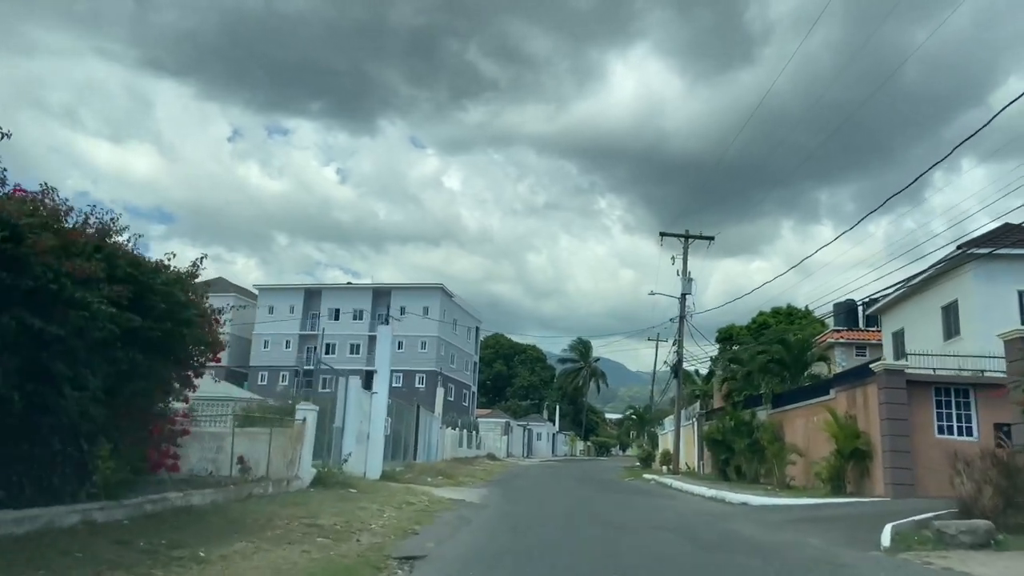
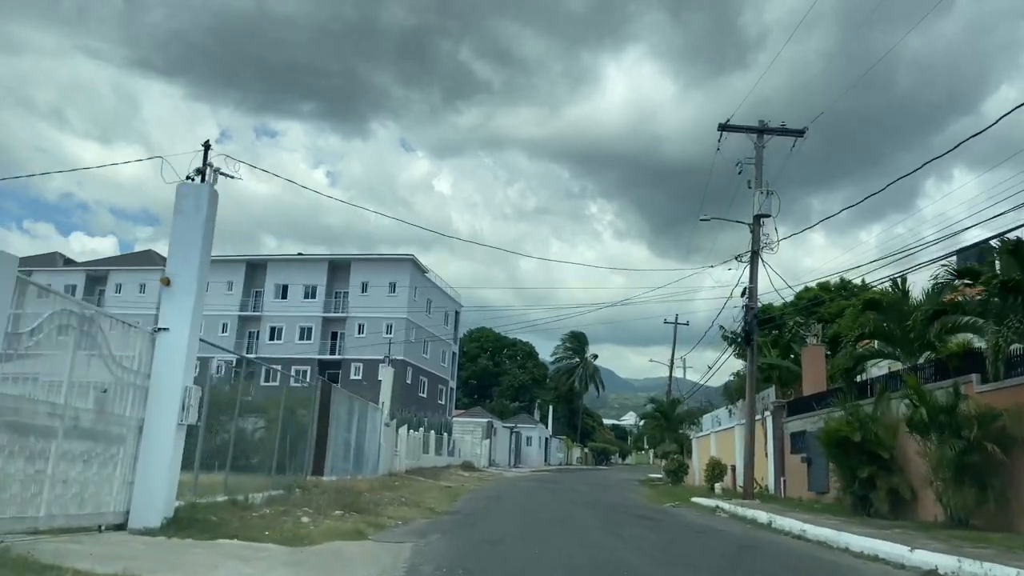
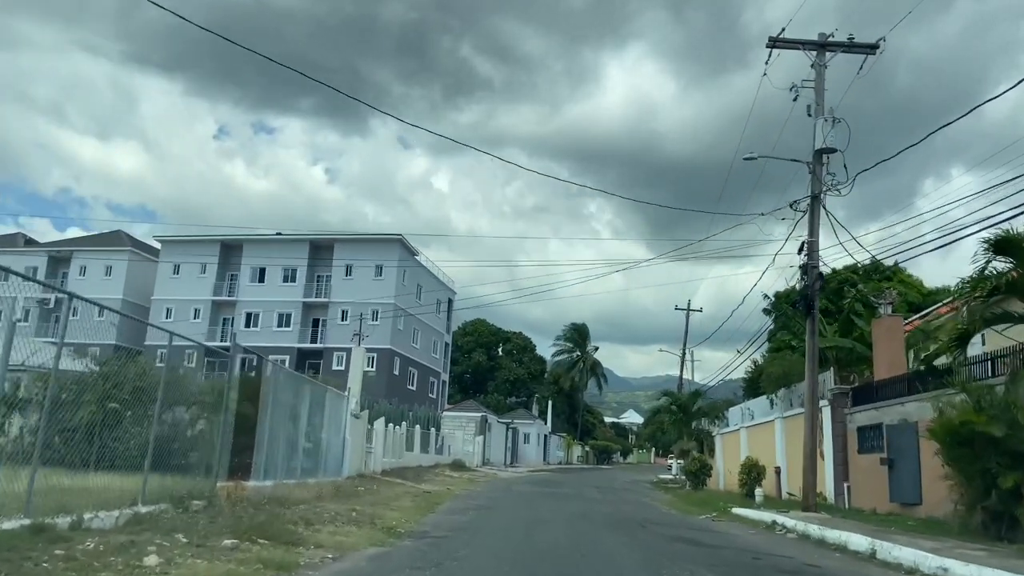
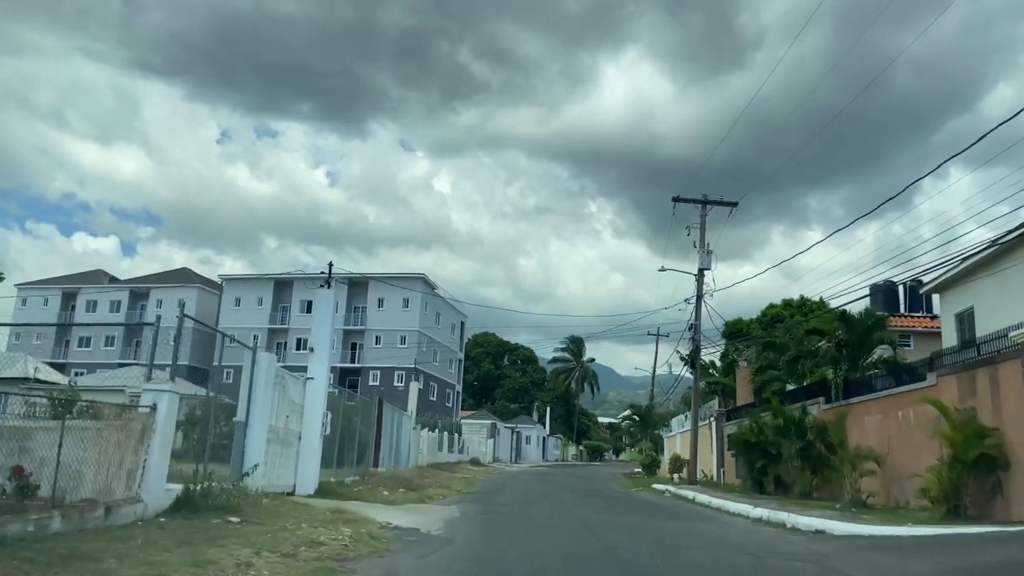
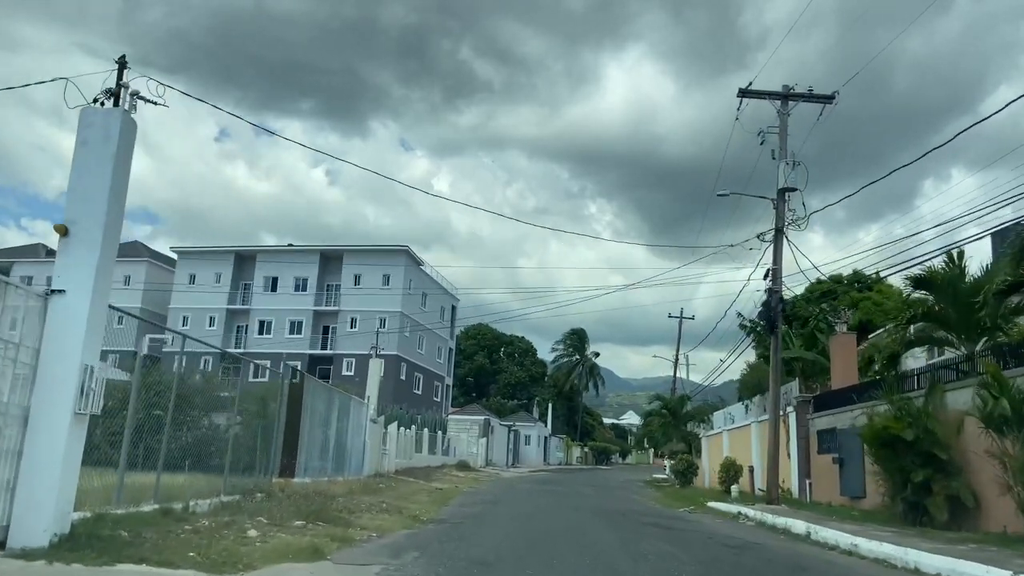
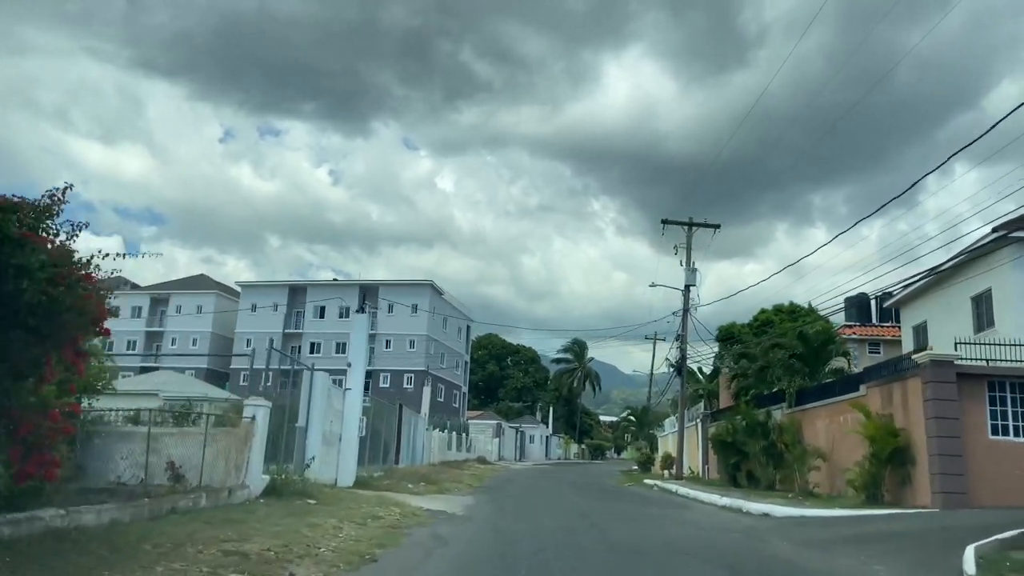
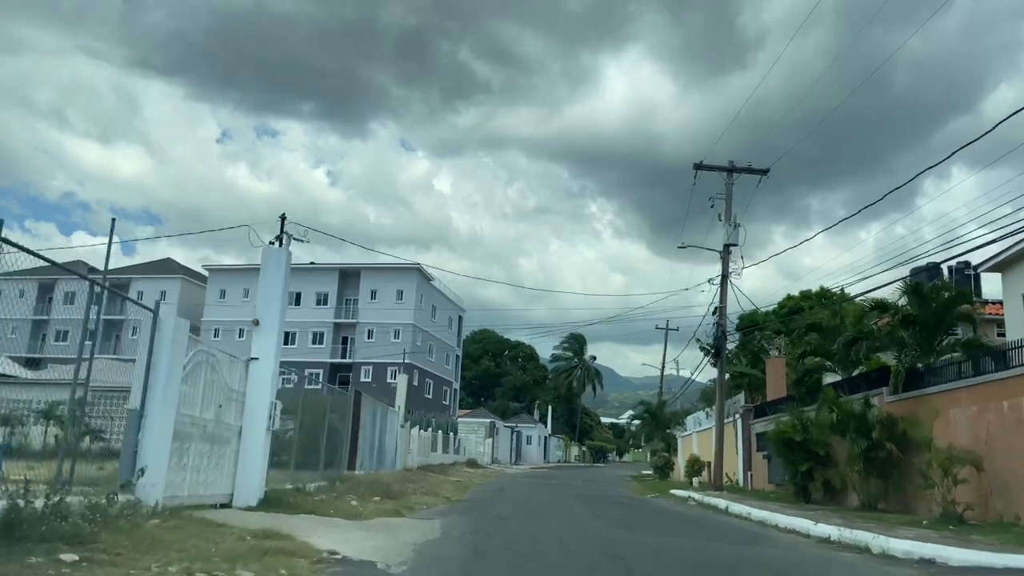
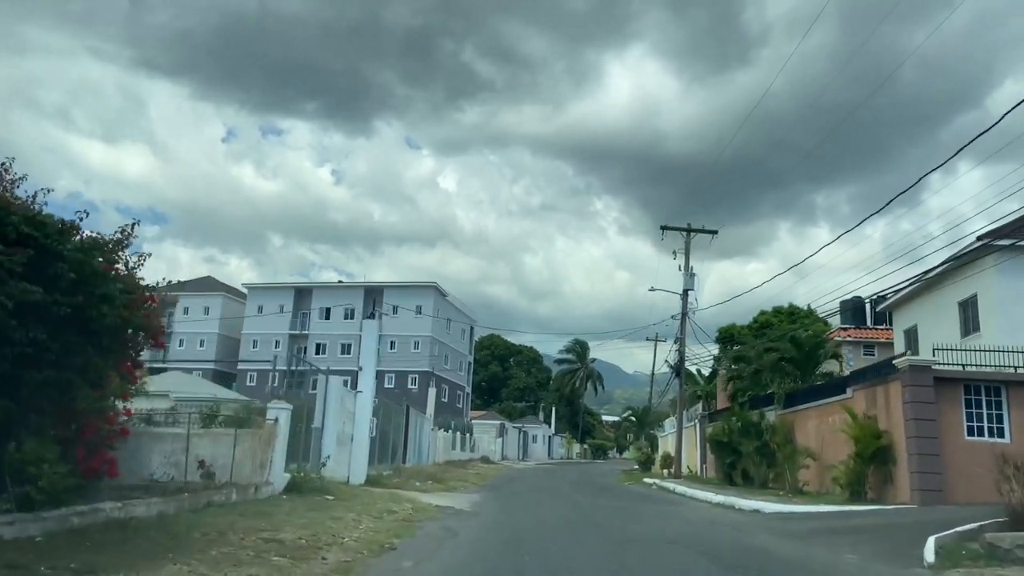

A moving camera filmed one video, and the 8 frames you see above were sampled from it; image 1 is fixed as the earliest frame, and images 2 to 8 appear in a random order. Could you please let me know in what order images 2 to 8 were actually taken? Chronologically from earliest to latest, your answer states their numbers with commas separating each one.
8, 6, 4, 7, 2, 5, 3
